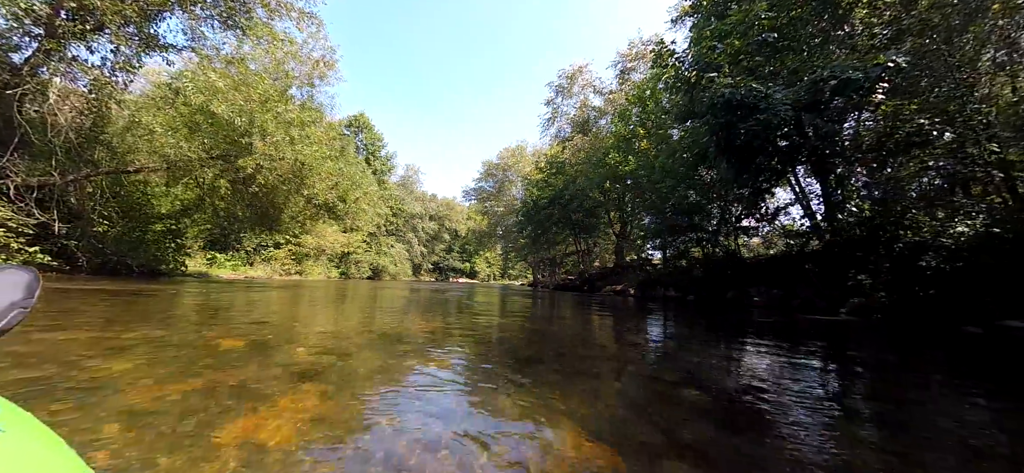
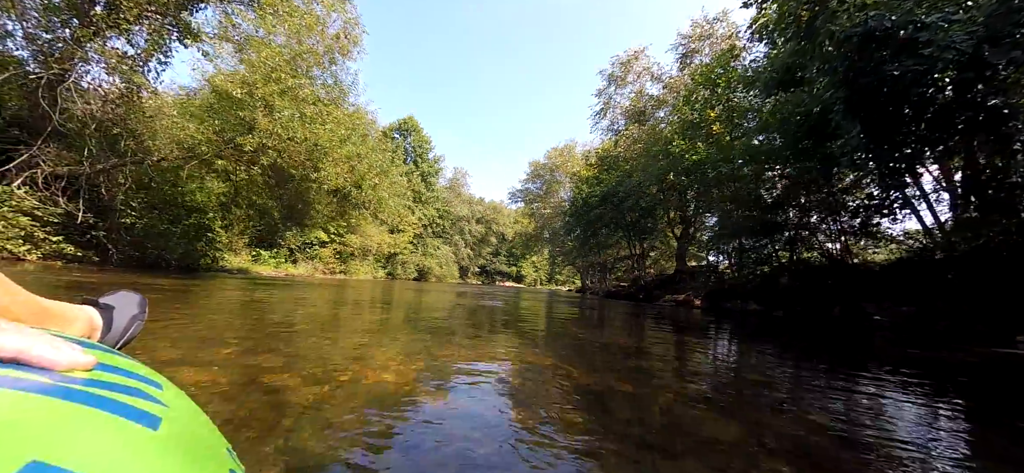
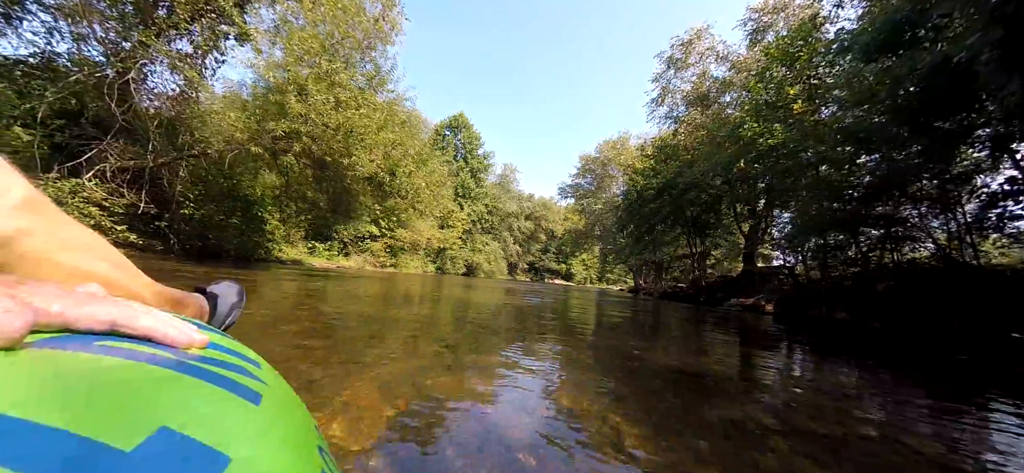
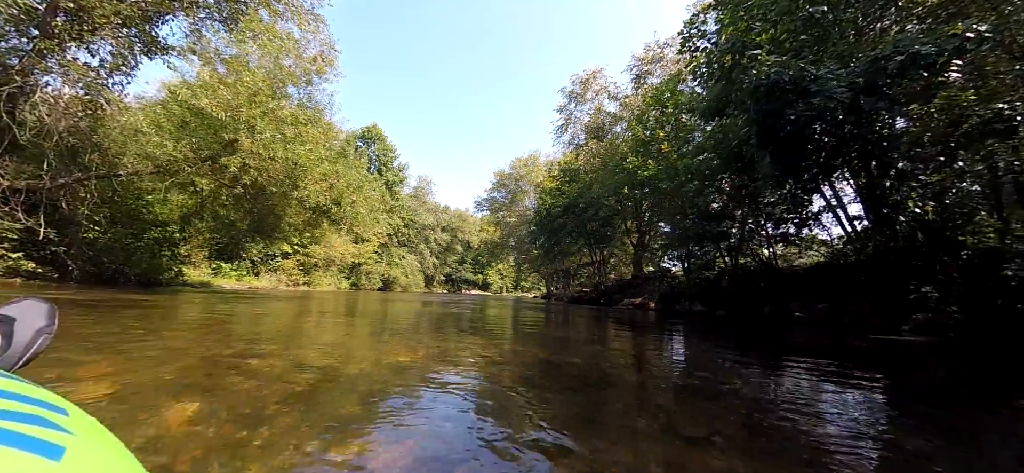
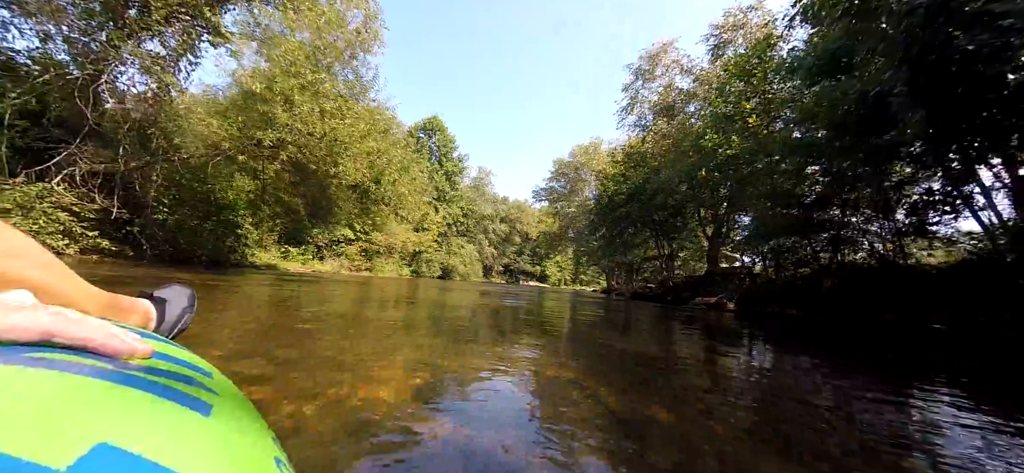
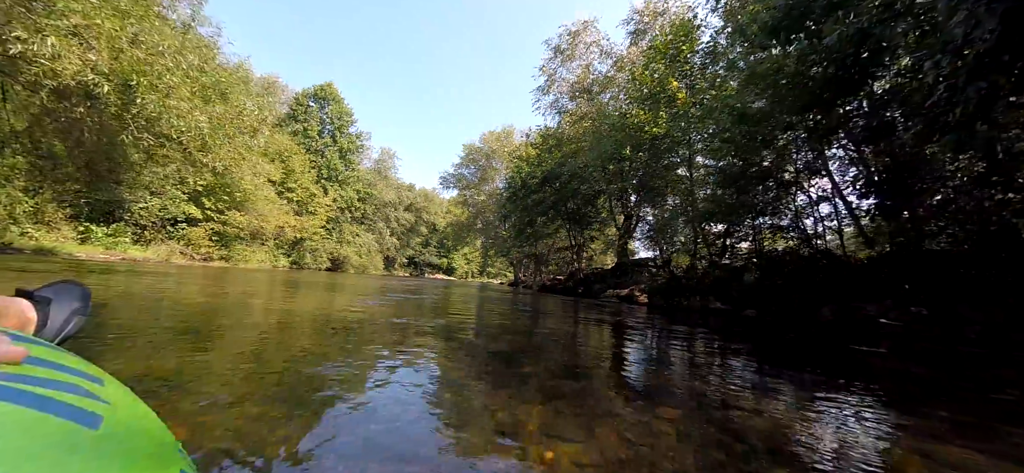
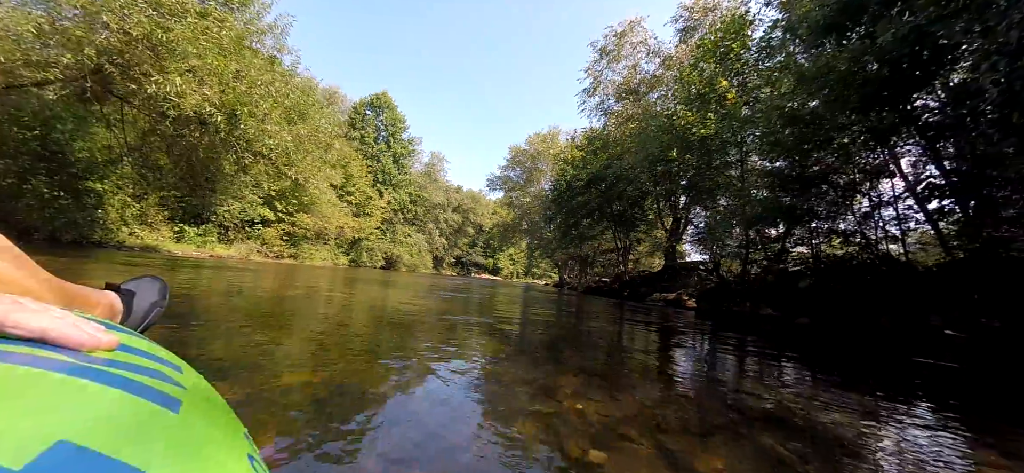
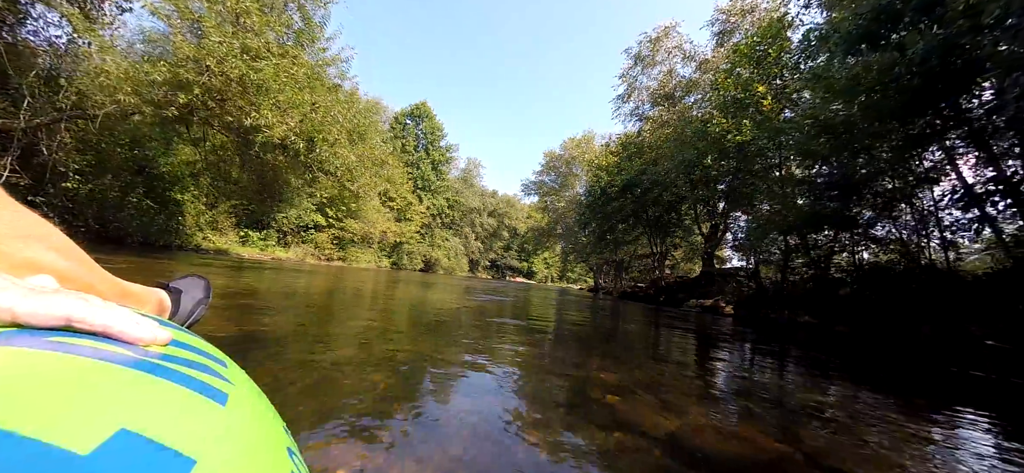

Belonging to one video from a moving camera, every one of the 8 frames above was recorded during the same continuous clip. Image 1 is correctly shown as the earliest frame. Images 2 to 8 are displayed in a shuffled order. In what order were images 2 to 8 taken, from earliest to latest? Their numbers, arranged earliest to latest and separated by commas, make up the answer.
4, 2, 5, 3, 8, 7, 6
